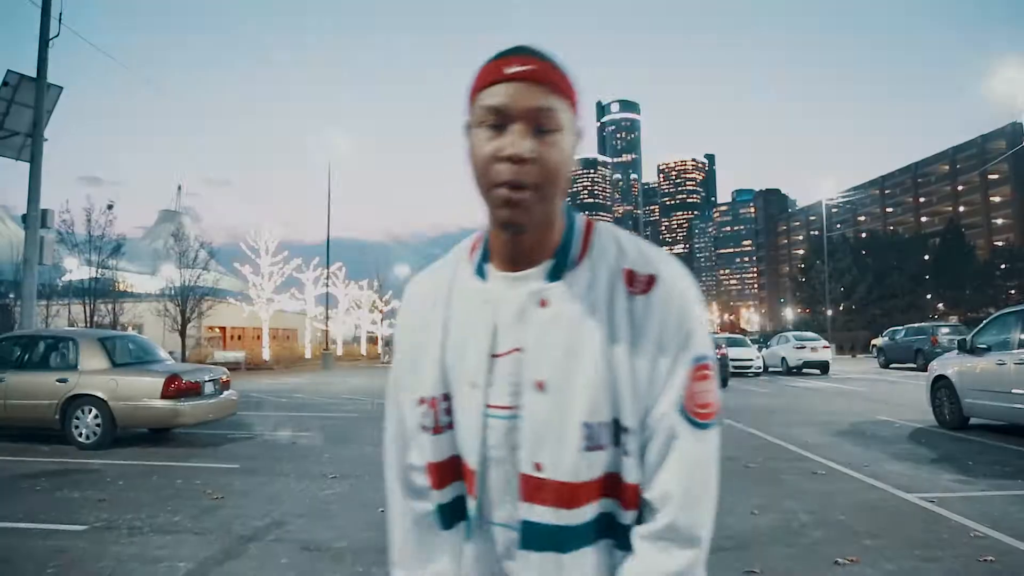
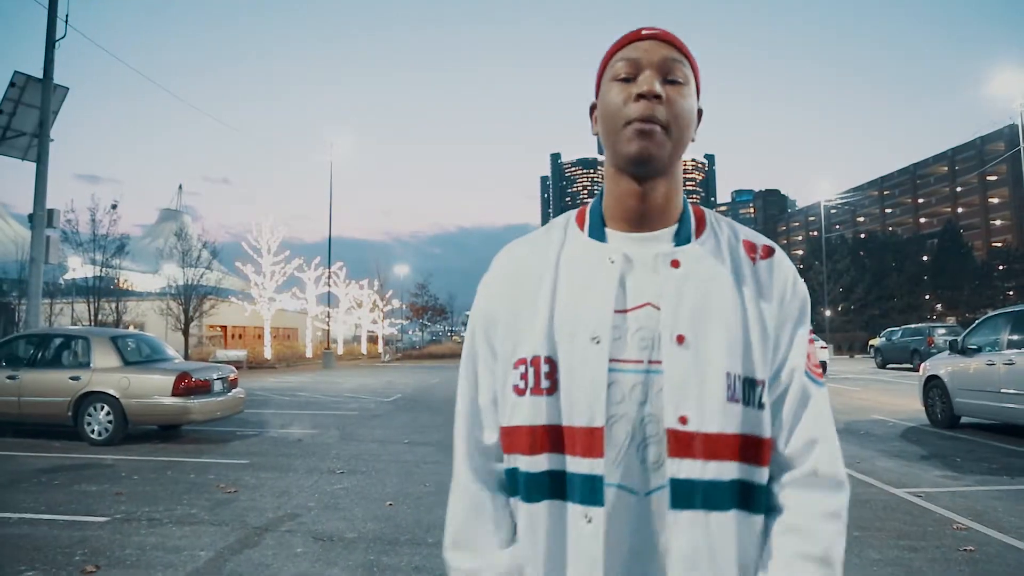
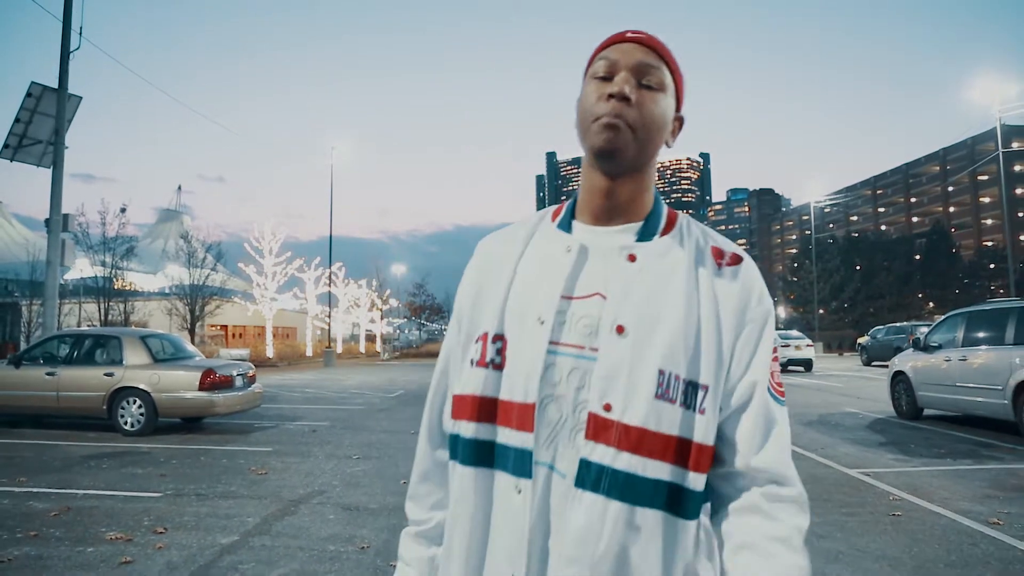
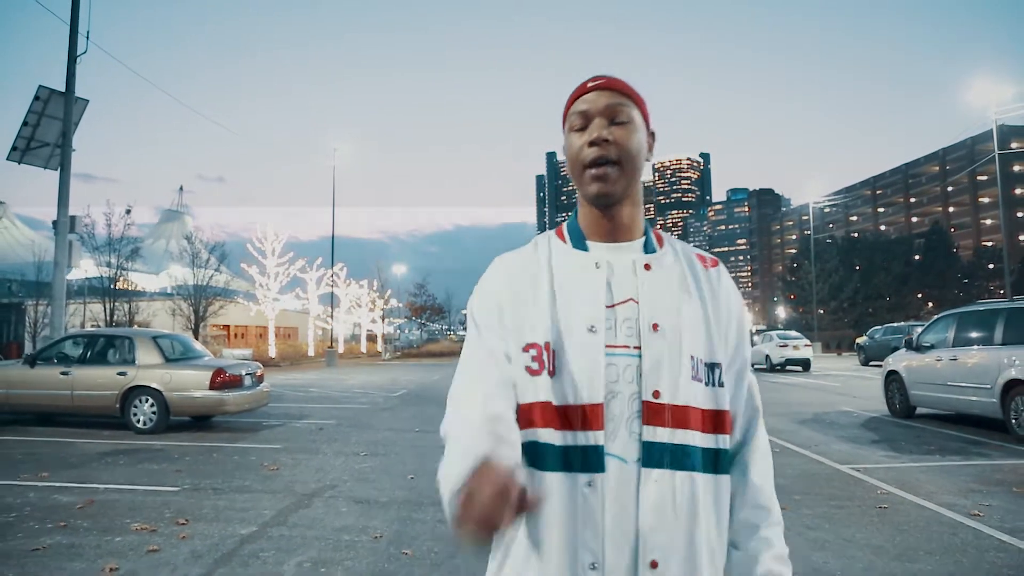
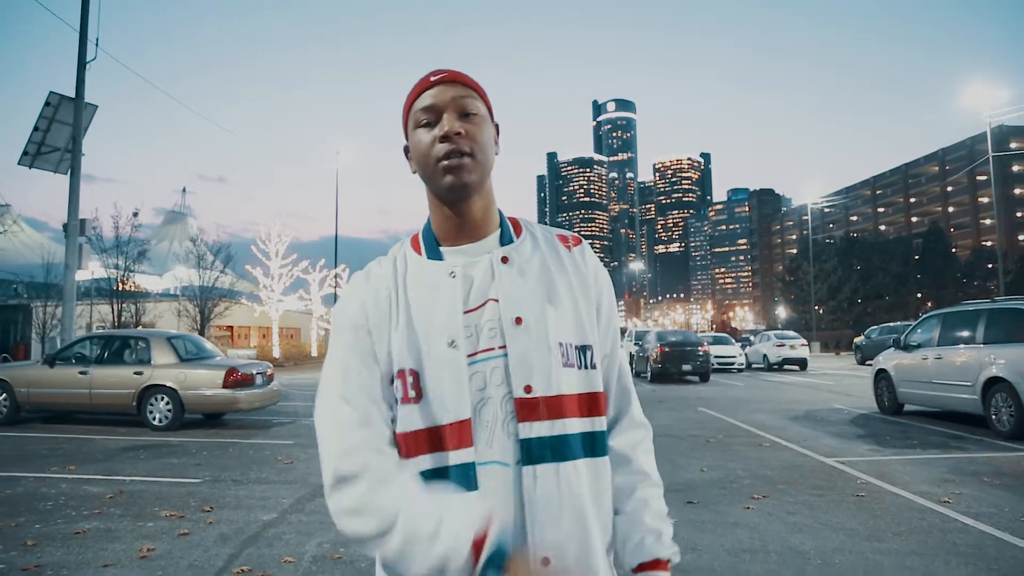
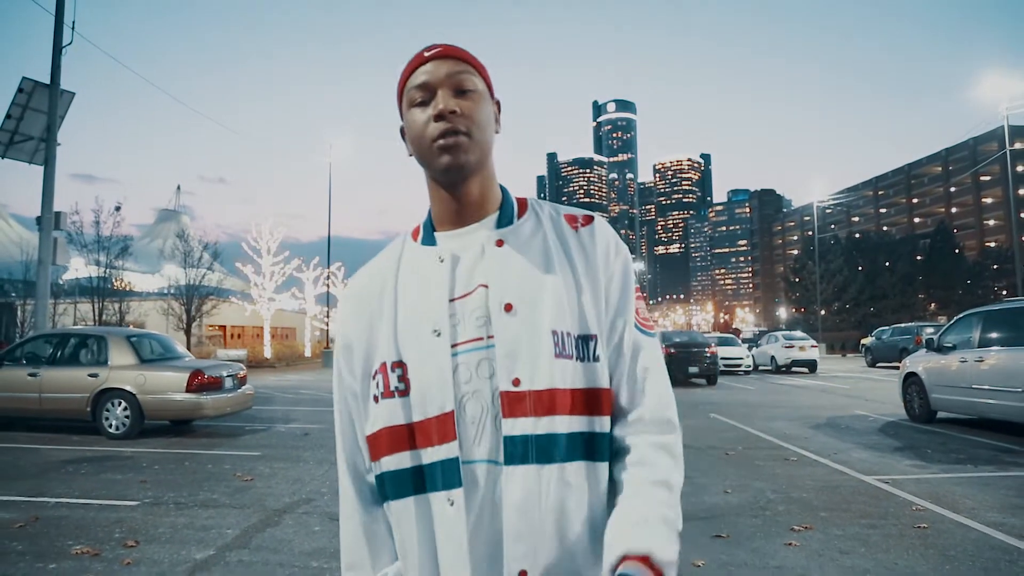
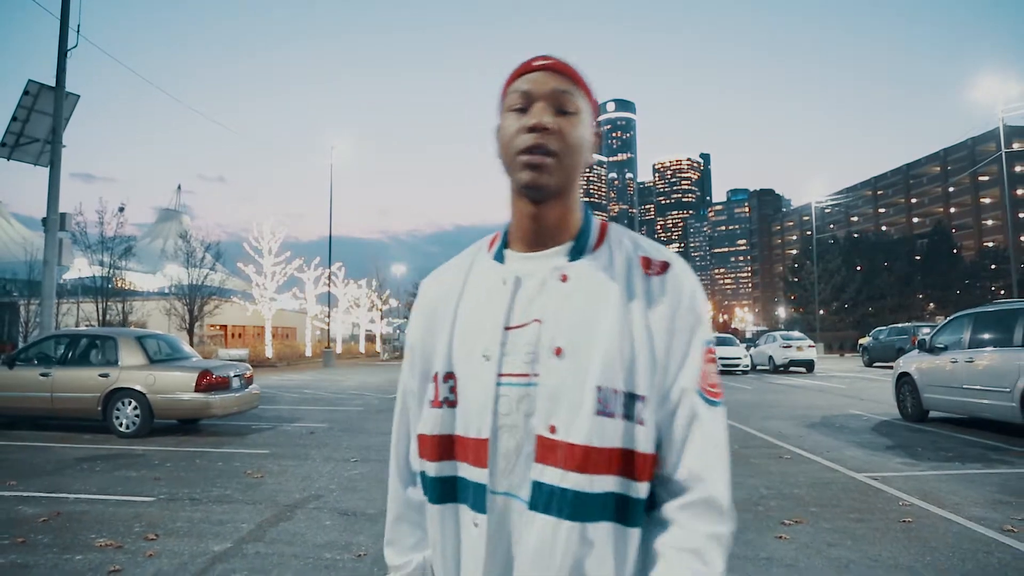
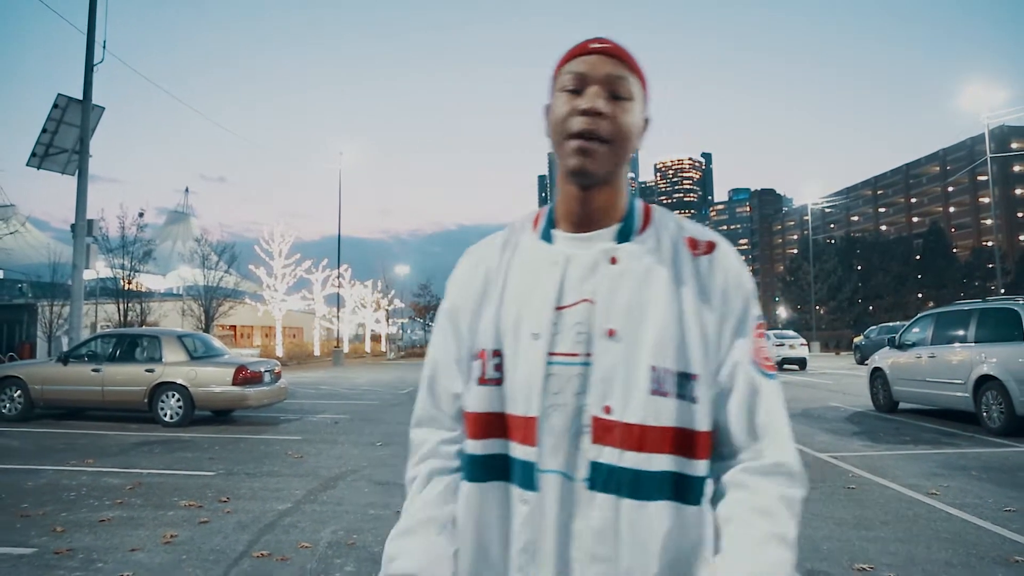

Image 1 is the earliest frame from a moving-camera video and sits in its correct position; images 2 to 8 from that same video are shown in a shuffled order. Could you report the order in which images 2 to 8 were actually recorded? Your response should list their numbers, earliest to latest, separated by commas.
2, 6, 7, 3, 4, 5, 8
